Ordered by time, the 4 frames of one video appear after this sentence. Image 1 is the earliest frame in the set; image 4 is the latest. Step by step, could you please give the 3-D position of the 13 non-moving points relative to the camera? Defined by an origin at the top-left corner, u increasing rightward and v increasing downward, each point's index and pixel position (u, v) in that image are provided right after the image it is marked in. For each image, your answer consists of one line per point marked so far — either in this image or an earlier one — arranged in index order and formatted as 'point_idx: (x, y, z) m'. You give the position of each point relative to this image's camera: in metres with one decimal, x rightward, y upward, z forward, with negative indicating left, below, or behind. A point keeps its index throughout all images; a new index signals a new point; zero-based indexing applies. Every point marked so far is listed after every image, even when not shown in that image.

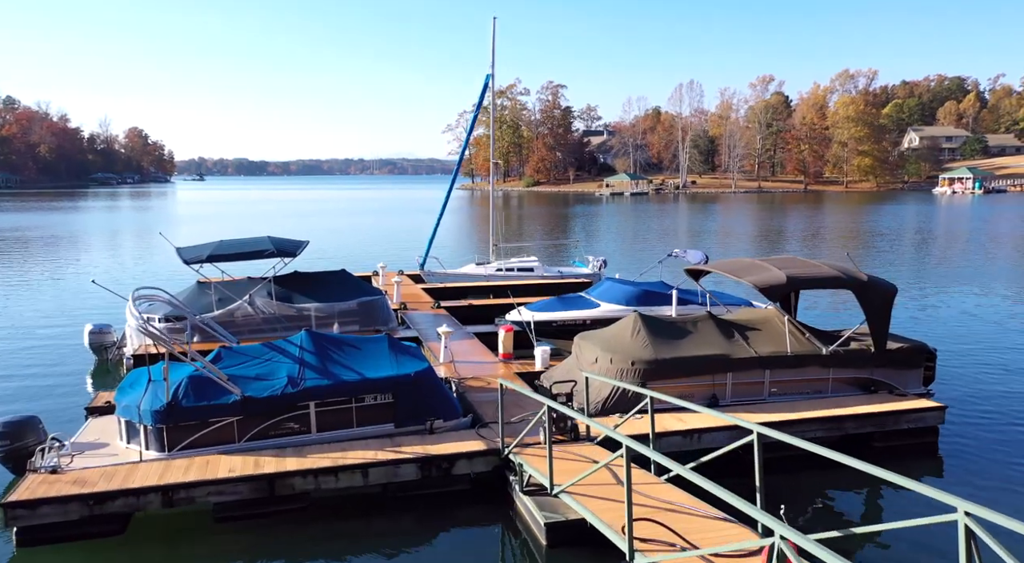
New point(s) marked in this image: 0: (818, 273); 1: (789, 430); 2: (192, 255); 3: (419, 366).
0: (+5.3, +0.2, +14.0) m
1: (+4.3, -2.3, +12.6) m
2: (-7.6, +0.6, +19.2) m
3: (-1.4, -1.3, +12.8) m
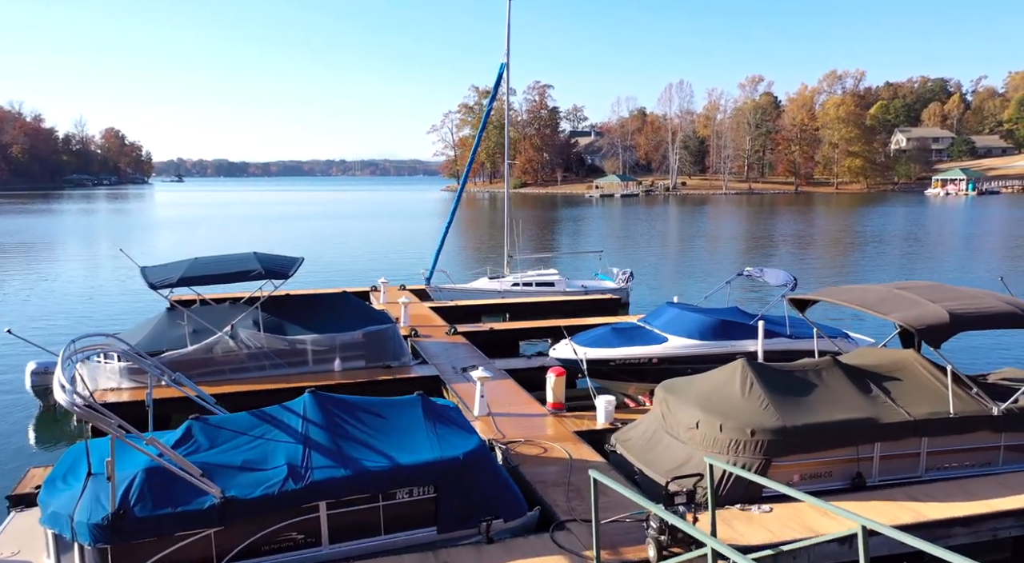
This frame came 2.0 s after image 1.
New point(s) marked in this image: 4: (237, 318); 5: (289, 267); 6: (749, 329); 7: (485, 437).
0: (+6.2, -0.3, +10.7) m
1: (+5.3, -2.8, +9.2) m
2: (-6.8, +0.1, +15.6) m
3: (-0.5, -1.8, +9.3) m
4: (-5.5, -0.7, +16.1) m
5: (-4.5, +0.3, +16.5) m
6: (+4.4, -0.9, +14.7) m
7: (-0.4, -2.4, +12.3) m
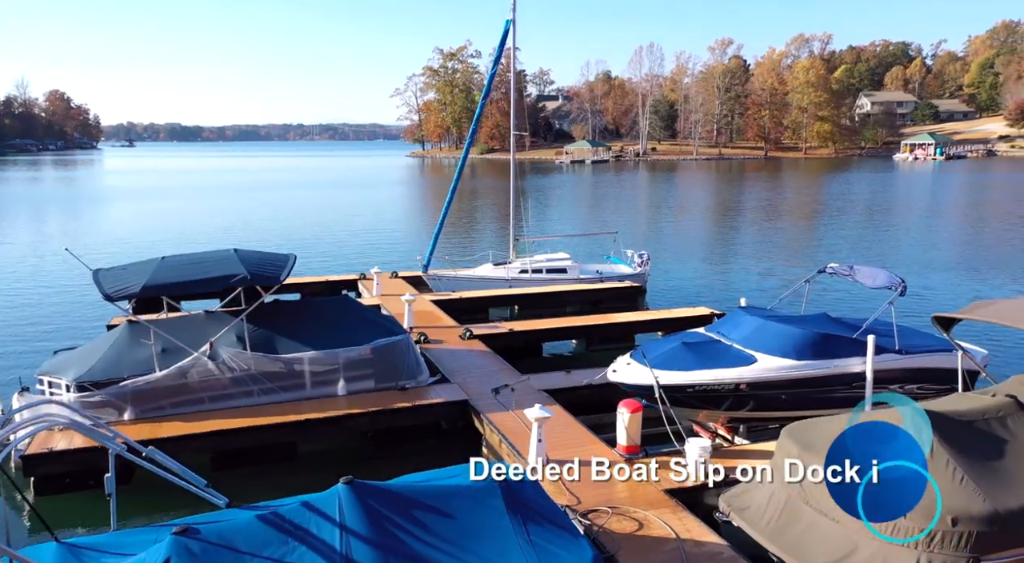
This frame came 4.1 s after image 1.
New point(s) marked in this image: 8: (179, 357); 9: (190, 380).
0: (+7.2, -0.6, +8.2) m
1: (+6.3, -3.1, +6.8) m
2: (-6.1, -0.1, +12.4) m
3: (+0.5, -2.2, +6.5) m
4: (-4.8, -0.8, +13.0) m
5: (-3.9, +0.2, +13.4) m
6: (+5.1, -0.9, +12.1) m
7: (+0.5, -2.6, +9.6) m
8: (-5.2, -1.2, +12.7) m
9: (-5.0, -1.5, +12.5) m
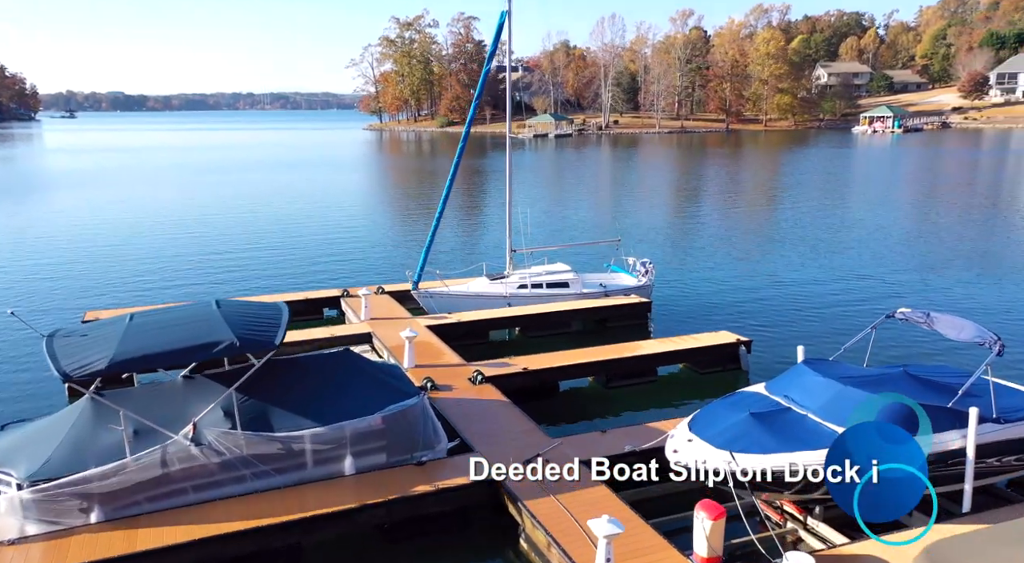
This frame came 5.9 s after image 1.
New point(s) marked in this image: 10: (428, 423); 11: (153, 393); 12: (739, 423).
0: (+8.0, -1.5, +6.7) m
1: (+7.2, -4.1, +5.4) m
2: (-5.5, -1.0, +10.2) m
3: (+1.4, -3.2, +4.8) m
4: (-4.2, -1.7, +10.9) m
5: (-3.4, -0.6, +11.4) m
6: (+5.7, -1.7, +10.6) m
7: (+1.2, -3.5, +7.8) m
8: (-4.7, -2.1, +10.6) m
9: (-4.4, -2.4, +10.4) m
10: (-1.2, -2.1, +12.1) m
11: (-4.9, -1.6, +11.1) m
12: (+3.0, -1.9, +10.6) m
